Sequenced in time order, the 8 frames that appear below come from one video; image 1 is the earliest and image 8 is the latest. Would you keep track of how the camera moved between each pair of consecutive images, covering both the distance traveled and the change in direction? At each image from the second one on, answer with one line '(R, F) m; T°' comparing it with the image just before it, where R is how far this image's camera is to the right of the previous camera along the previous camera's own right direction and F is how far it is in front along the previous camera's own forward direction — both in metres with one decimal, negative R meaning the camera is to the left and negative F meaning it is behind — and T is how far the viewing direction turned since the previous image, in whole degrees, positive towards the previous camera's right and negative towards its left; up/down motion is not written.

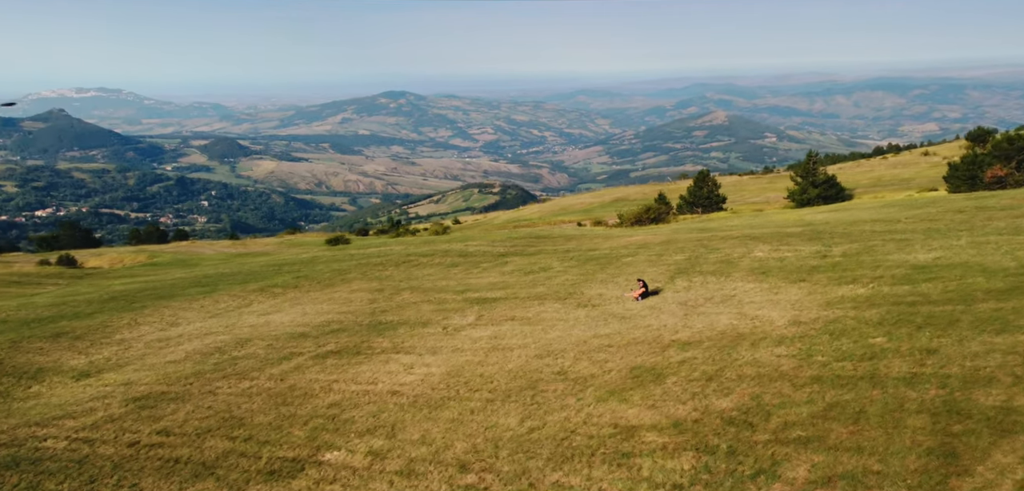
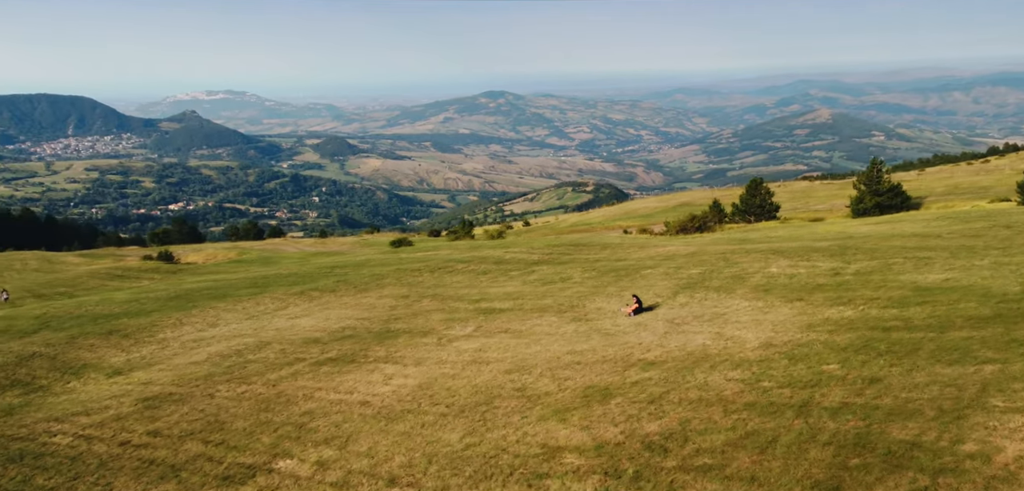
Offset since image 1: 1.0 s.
(+3.3, -0.6) m; -5°
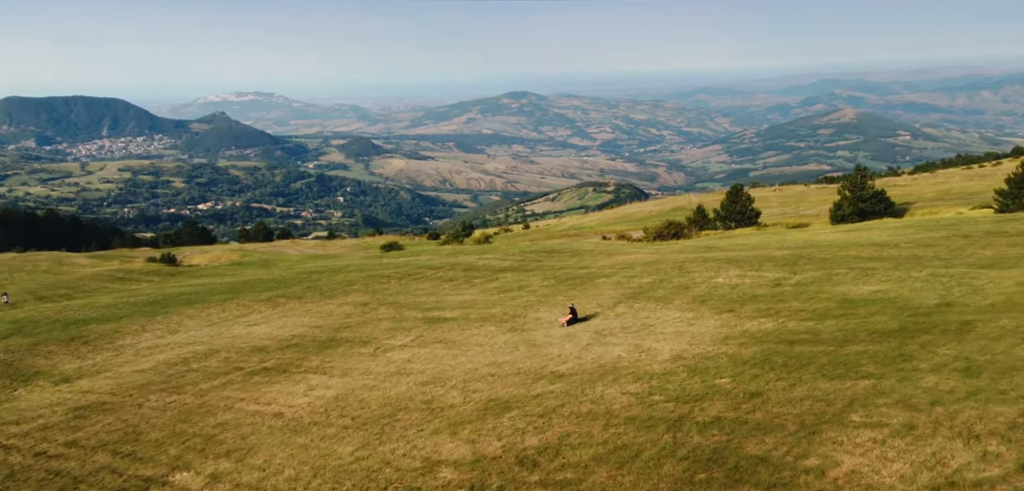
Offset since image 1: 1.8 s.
(+2.9, -0.4) m; 0°
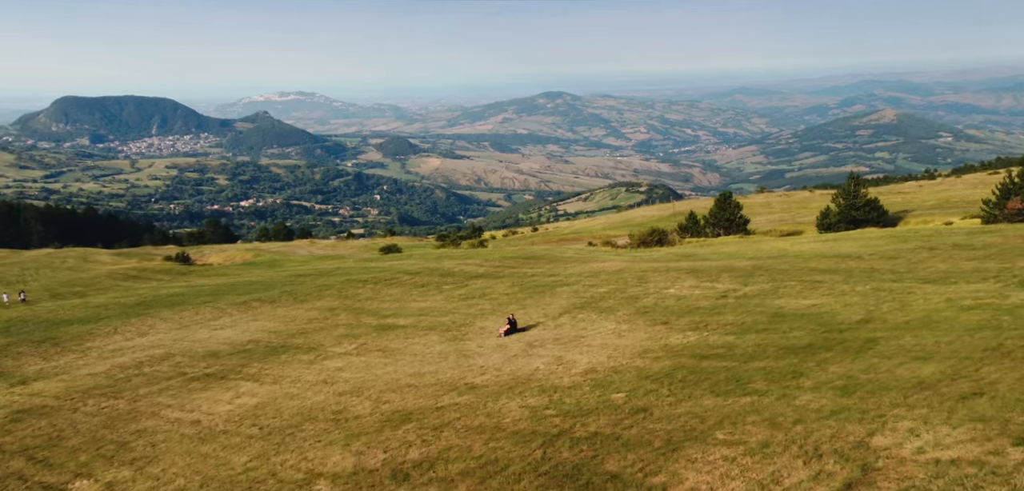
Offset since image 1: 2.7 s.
(+3.1, -0.4) m; 0°
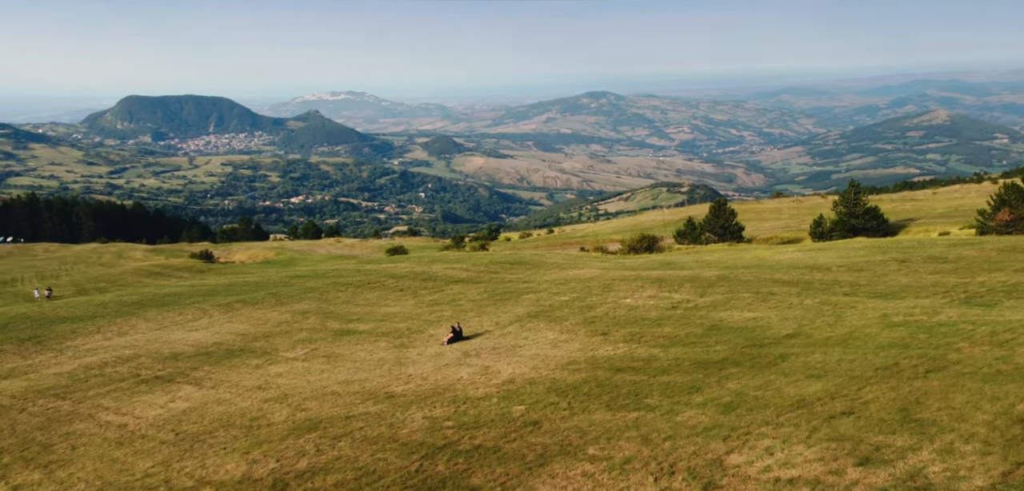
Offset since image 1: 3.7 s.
(+3.2, -0.5) m; -1°
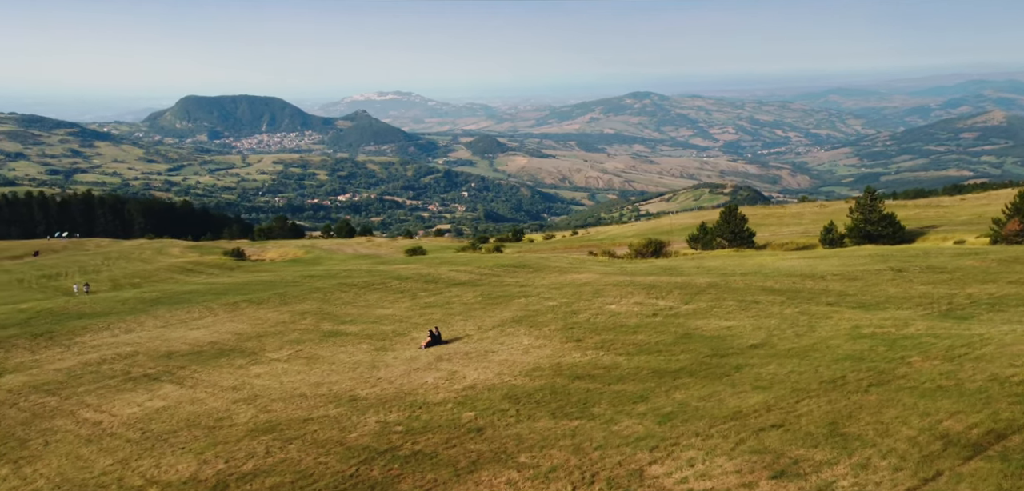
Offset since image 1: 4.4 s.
(+2.1, -0.5) m; -2°
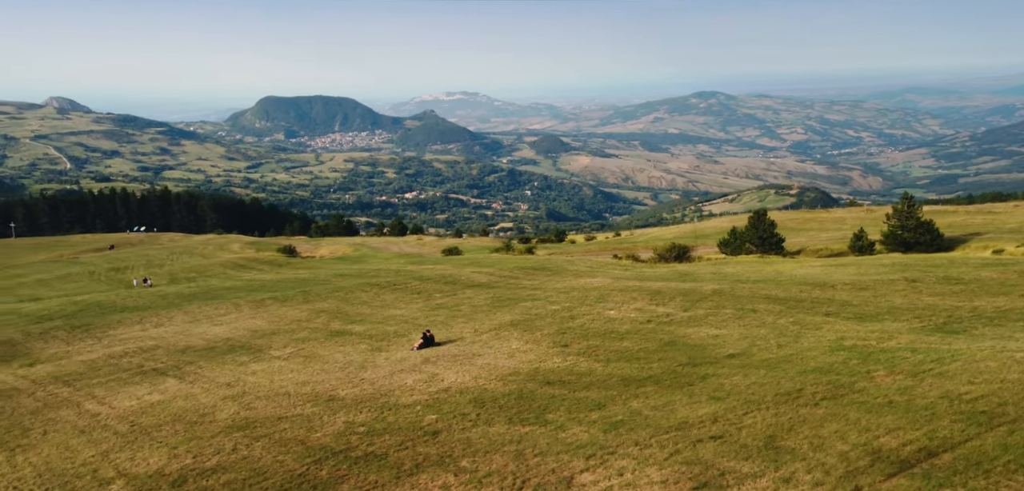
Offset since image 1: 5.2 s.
(+2.4, -0.7) m; -3°
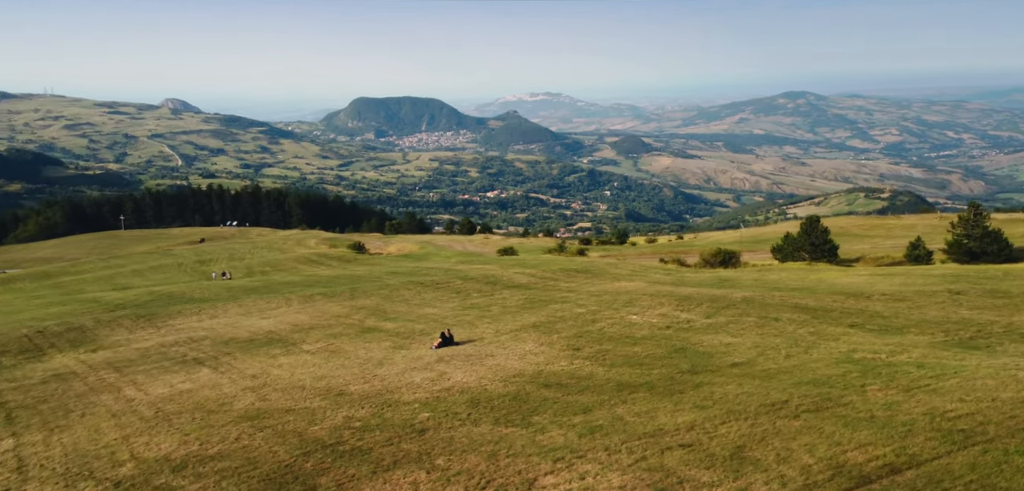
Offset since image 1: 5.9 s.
(+2.2, -0.7) m; -4°
